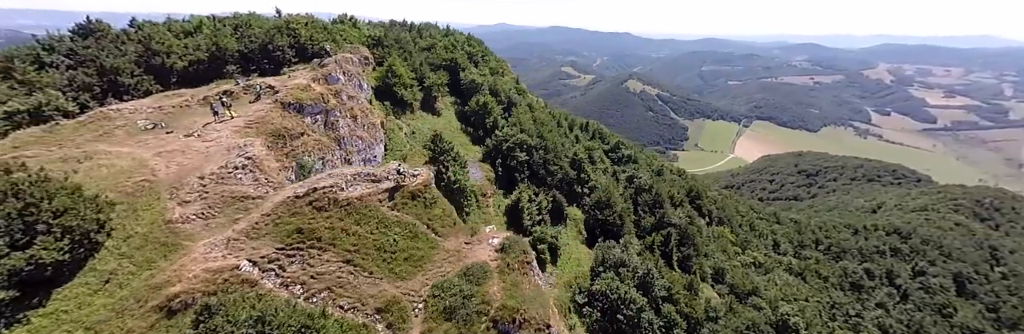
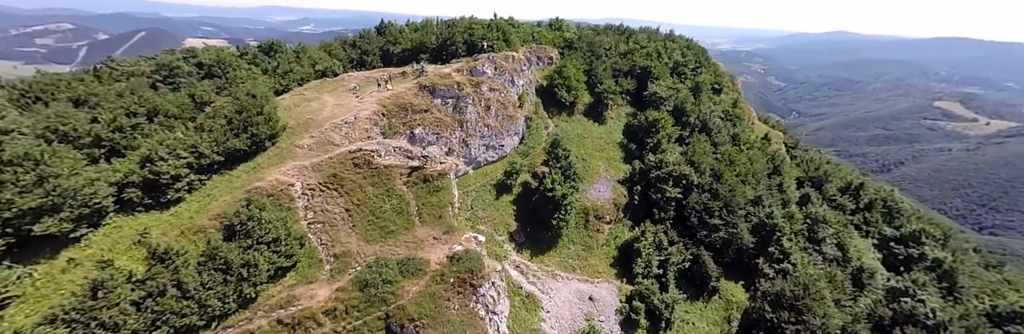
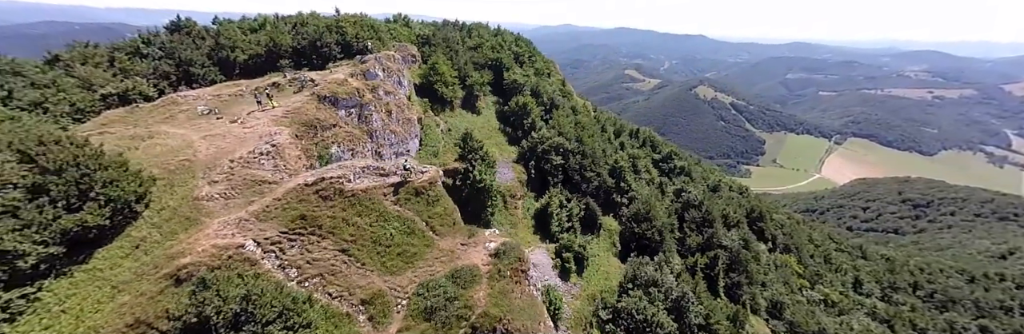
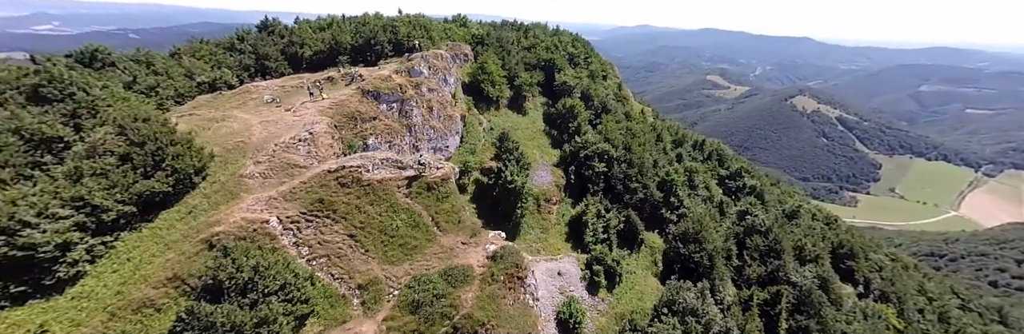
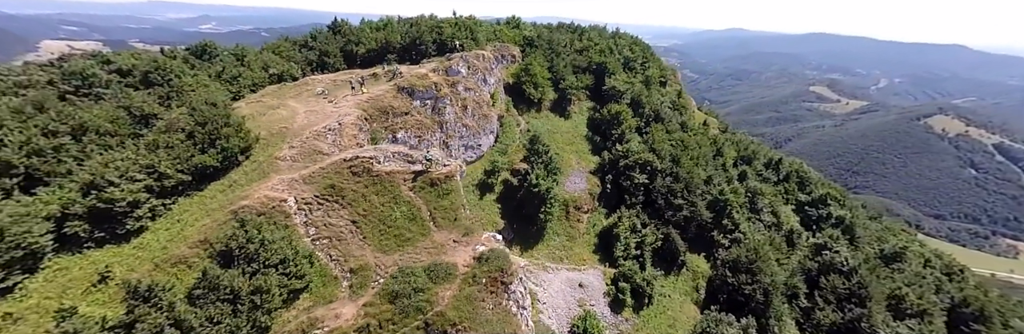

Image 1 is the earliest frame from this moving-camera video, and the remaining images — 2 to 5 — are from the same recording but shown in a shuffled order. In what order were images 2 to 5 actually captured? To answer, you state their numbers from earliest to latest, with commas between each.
3, 4, 5, 2
